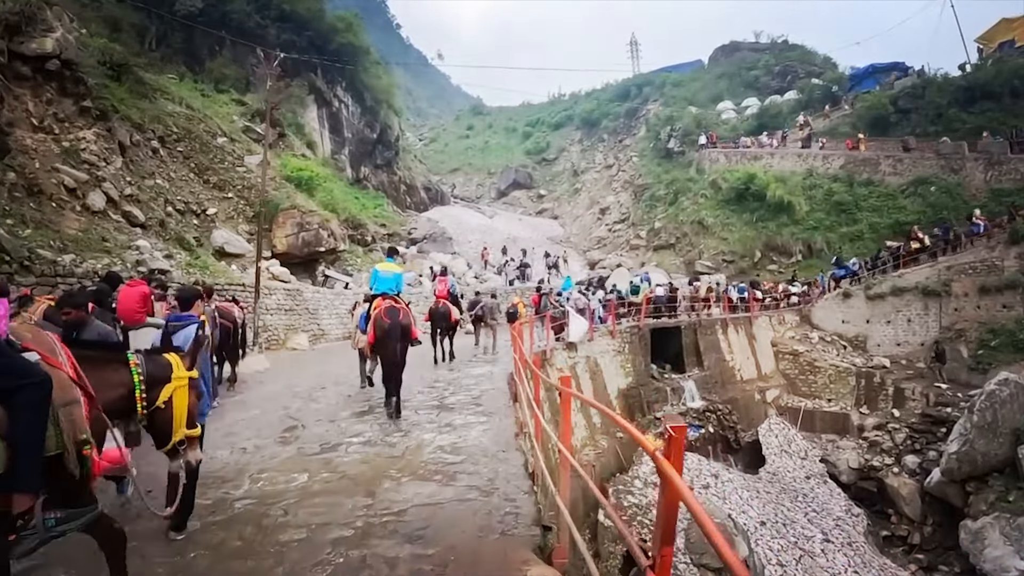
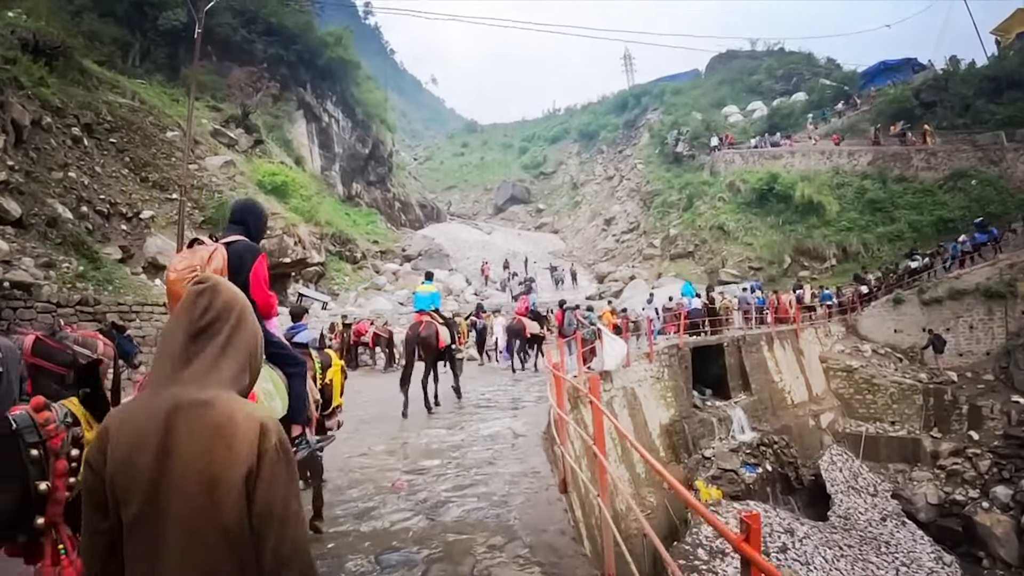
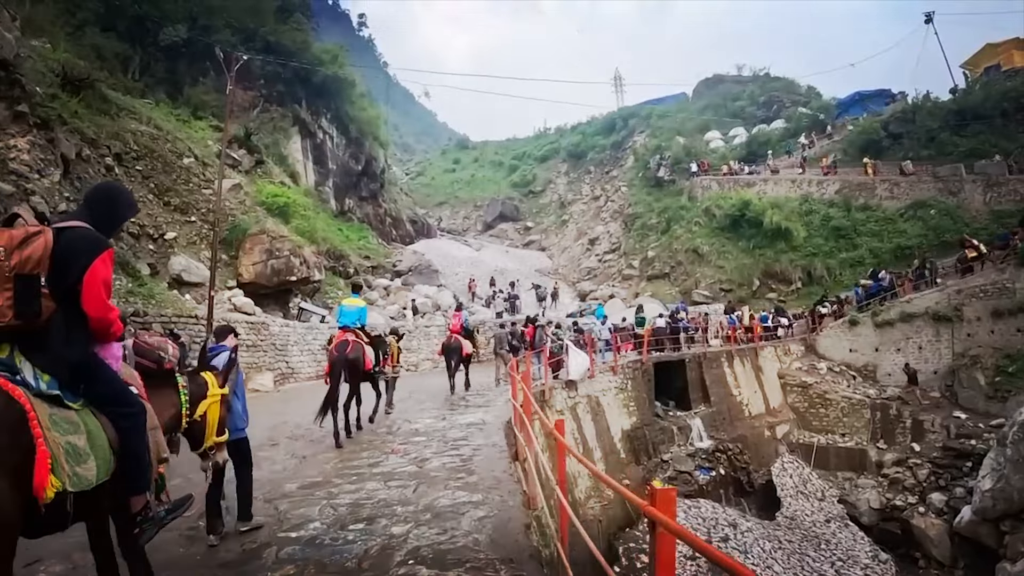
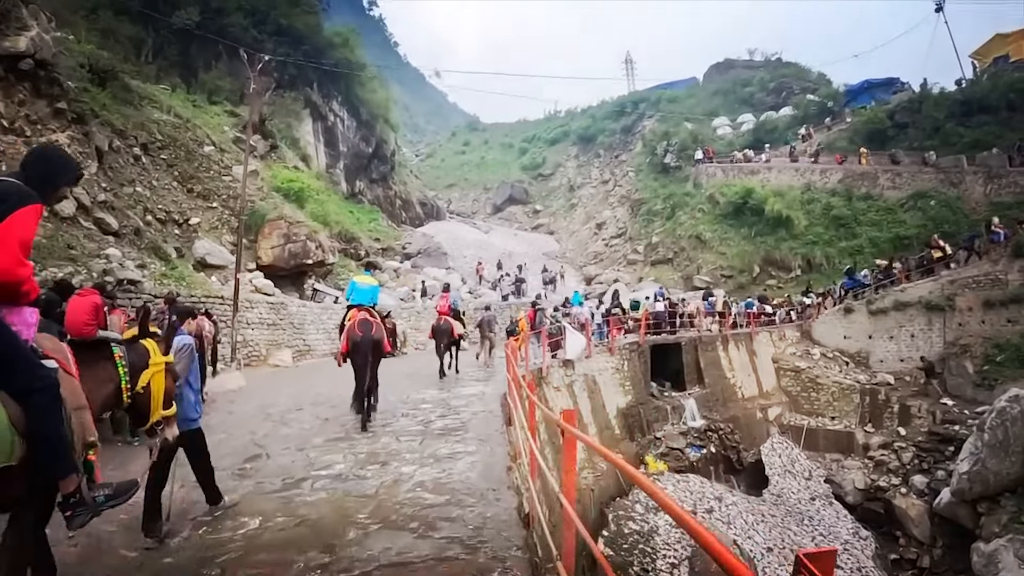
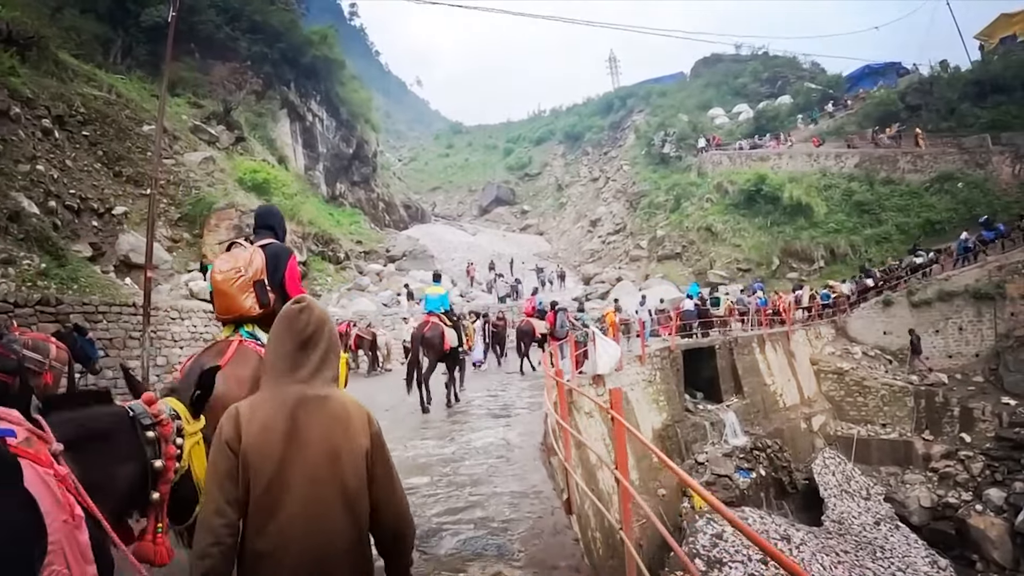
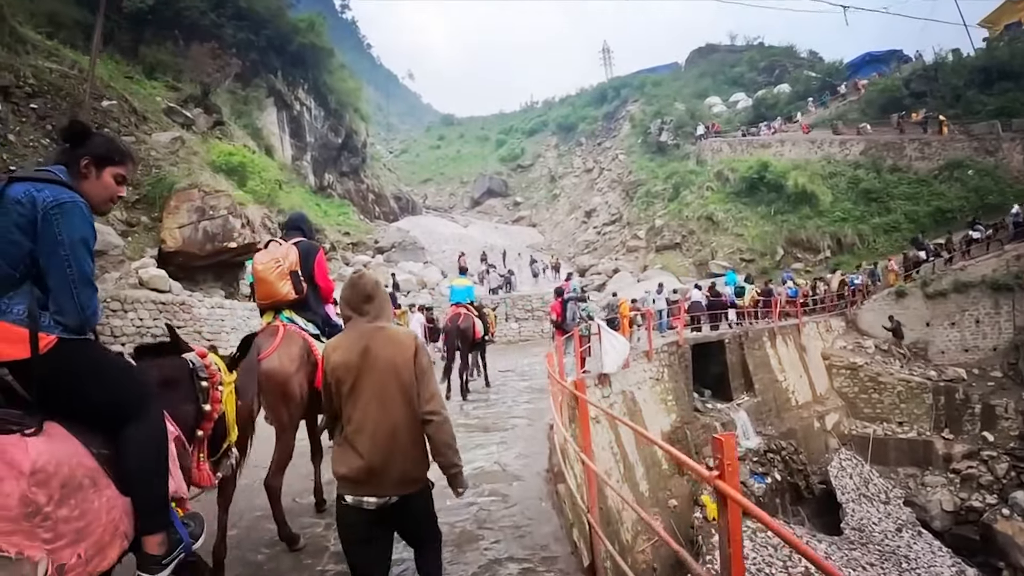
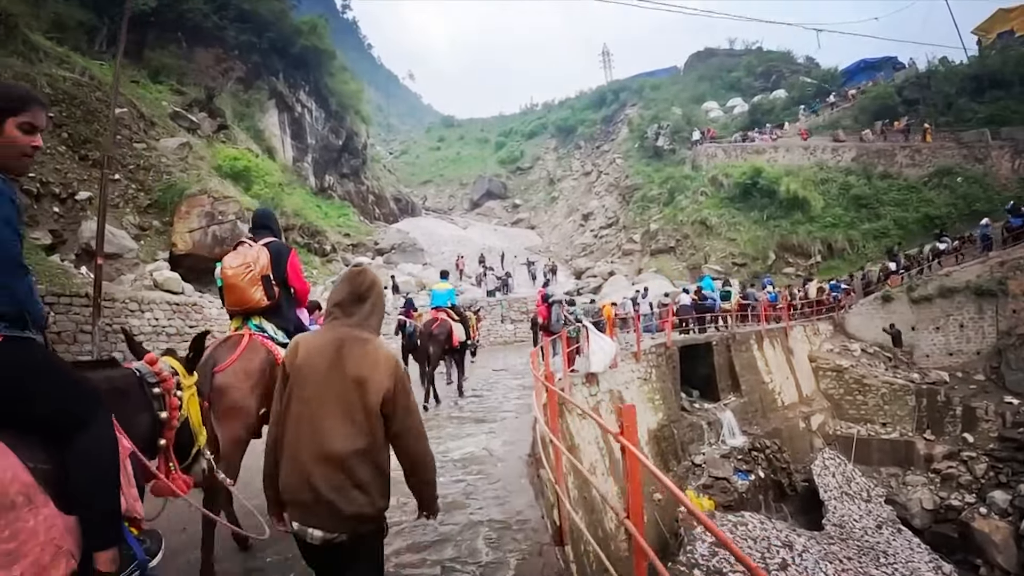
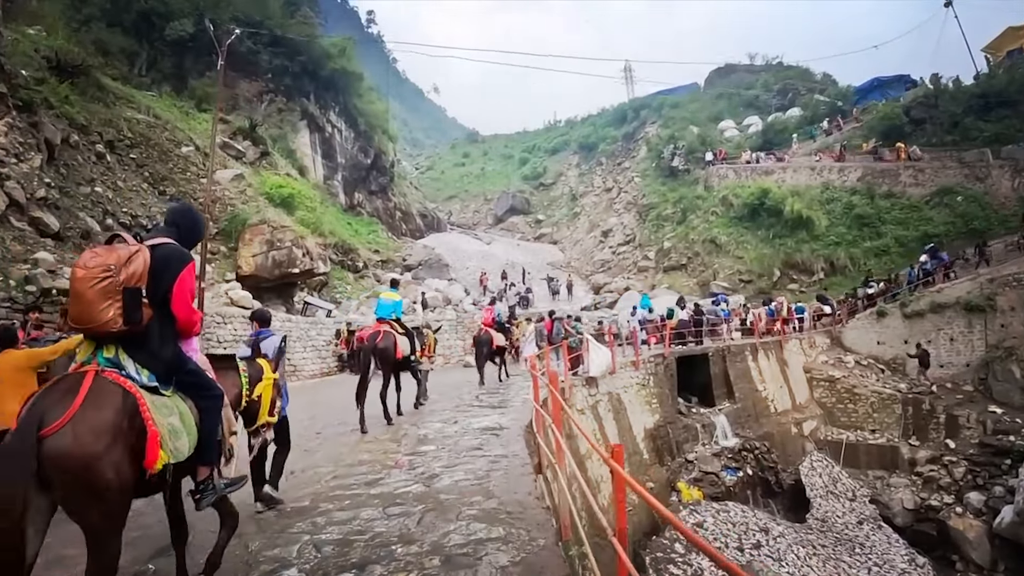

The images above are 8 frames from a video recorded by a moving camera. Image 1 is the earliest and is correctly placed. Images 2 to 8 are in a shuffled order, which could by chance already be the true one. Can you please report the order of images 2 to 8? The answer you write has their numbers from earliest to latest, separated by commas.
4, 3, 8, 2, 5, 7, 6
